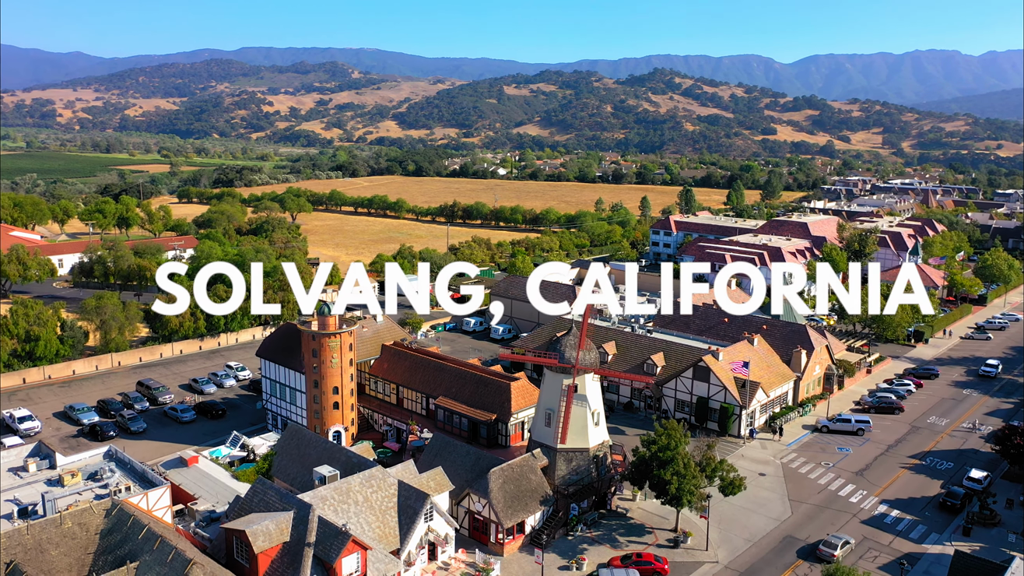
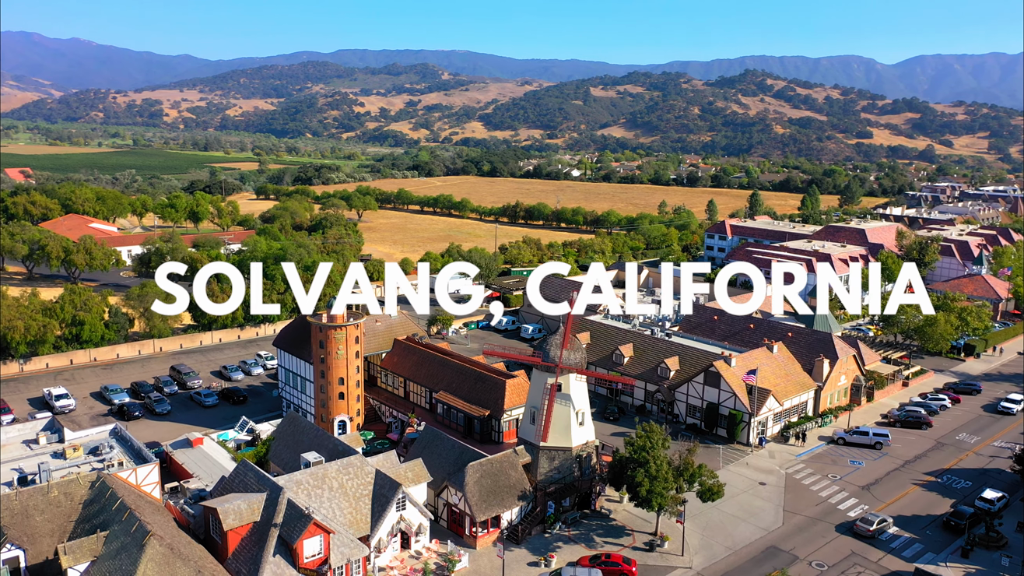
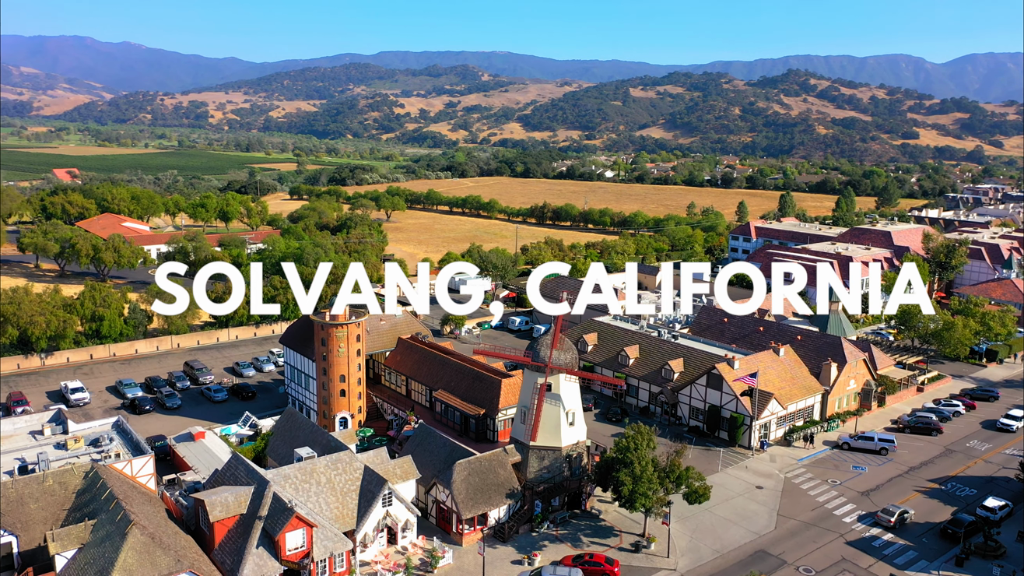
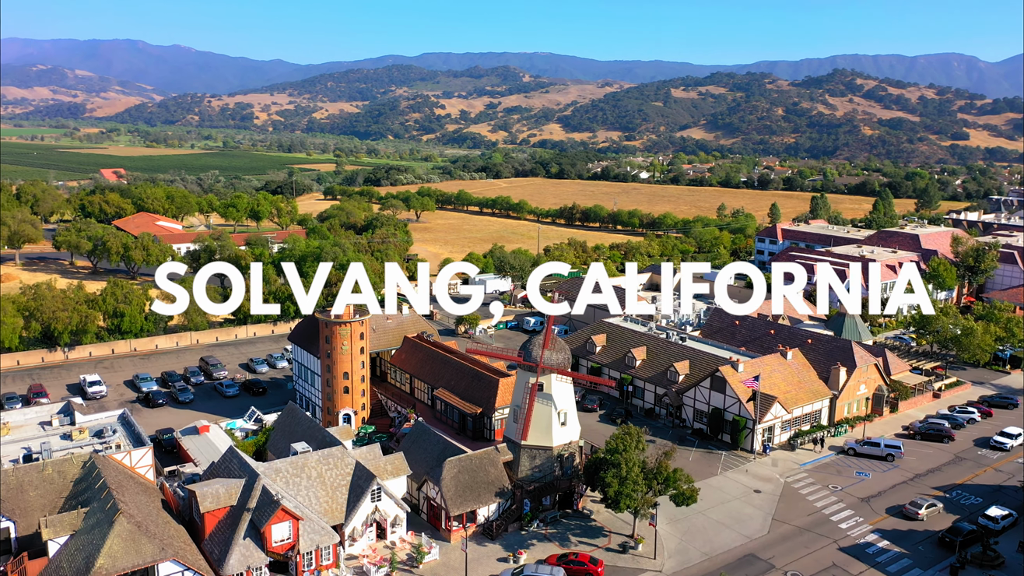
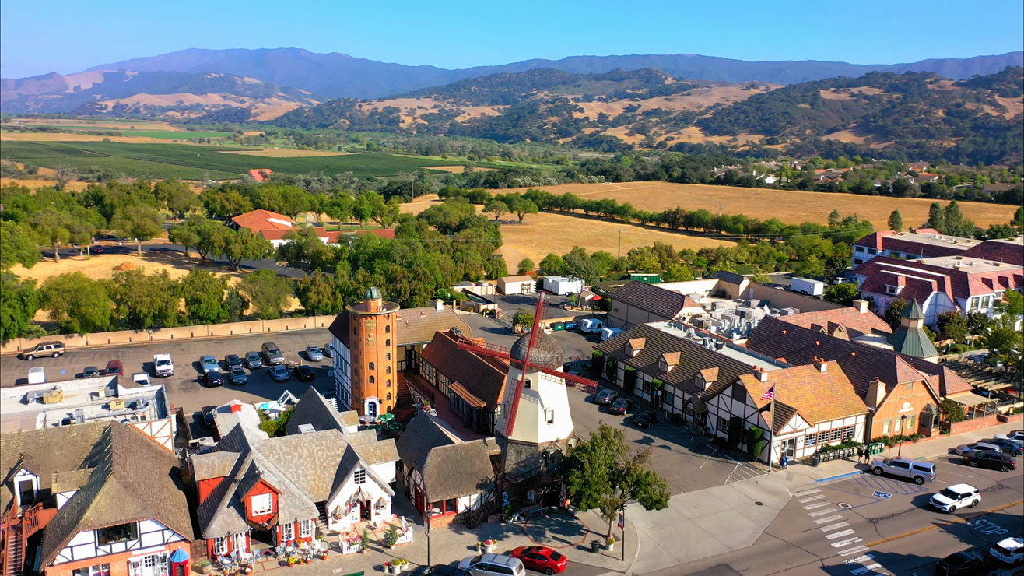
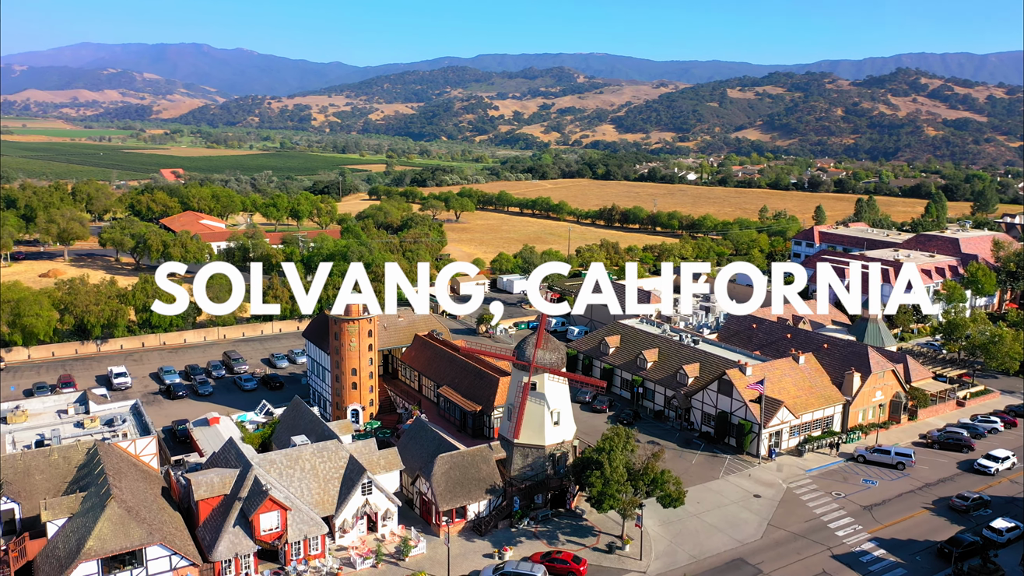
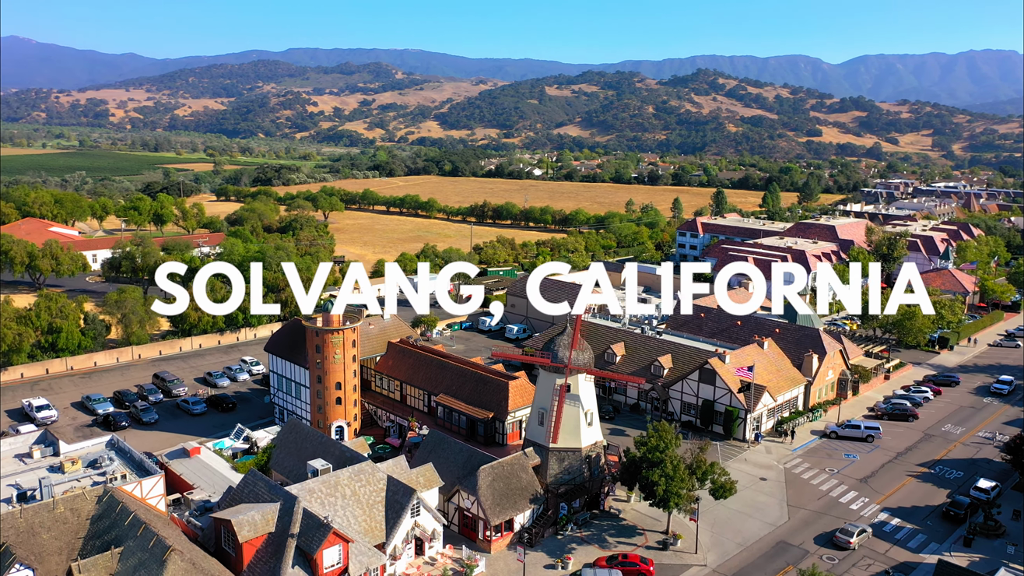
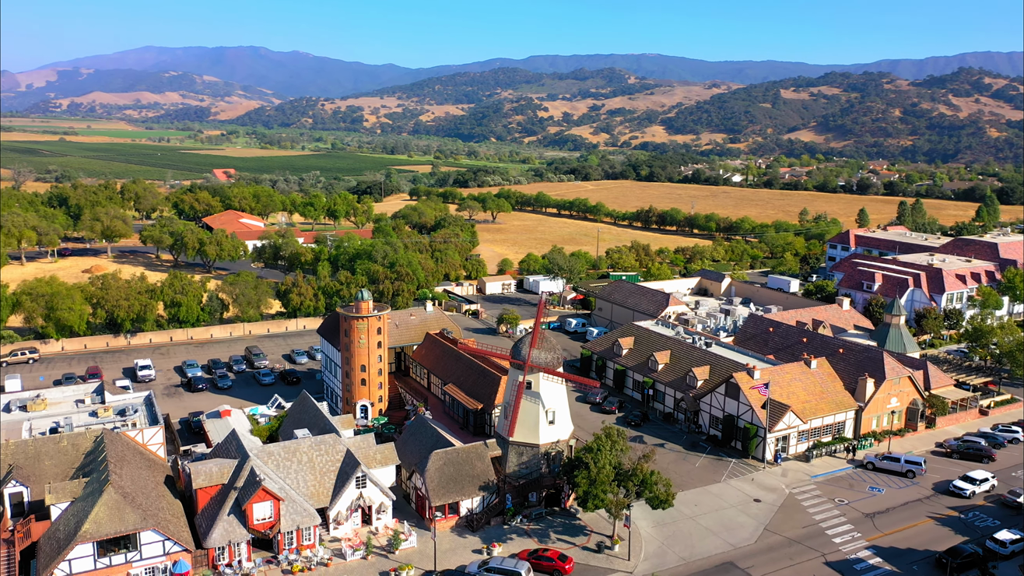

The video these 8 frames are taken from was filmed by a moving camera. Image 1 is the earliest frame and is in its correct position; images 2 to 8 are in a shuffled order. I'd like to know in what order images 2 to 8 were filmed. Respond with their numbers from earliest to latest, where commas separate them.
7, 2, 3, 4, 6, 8, 5
